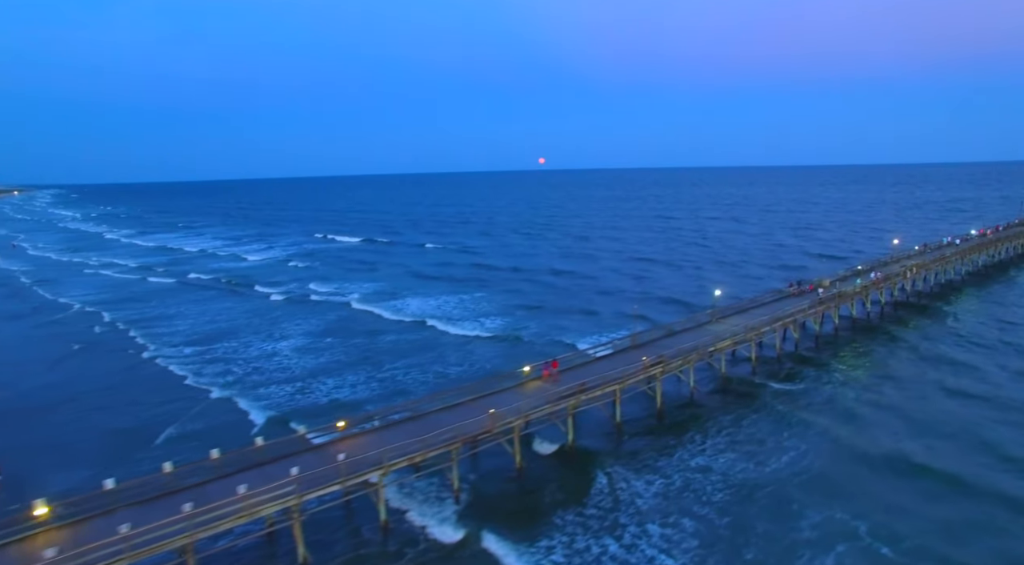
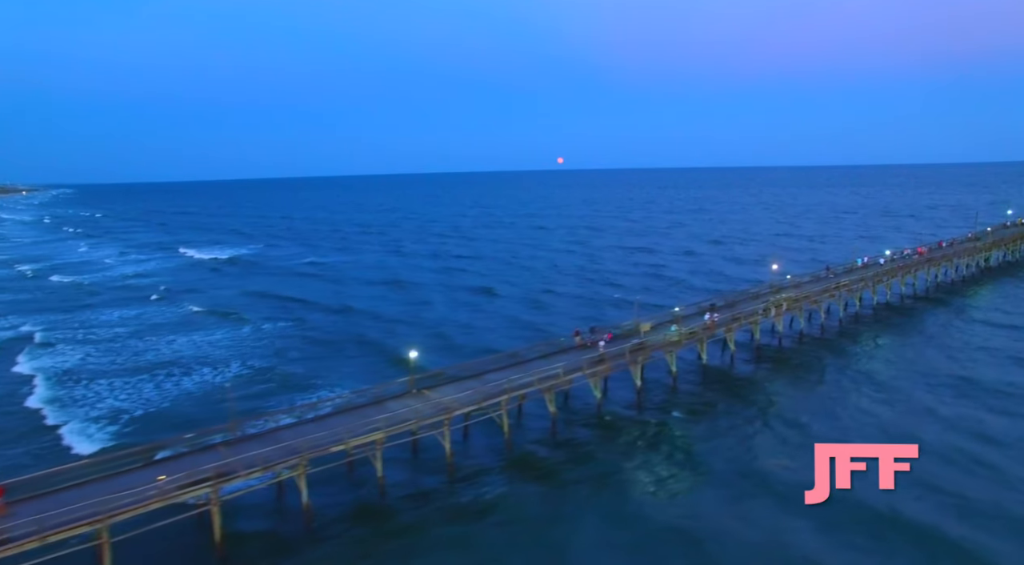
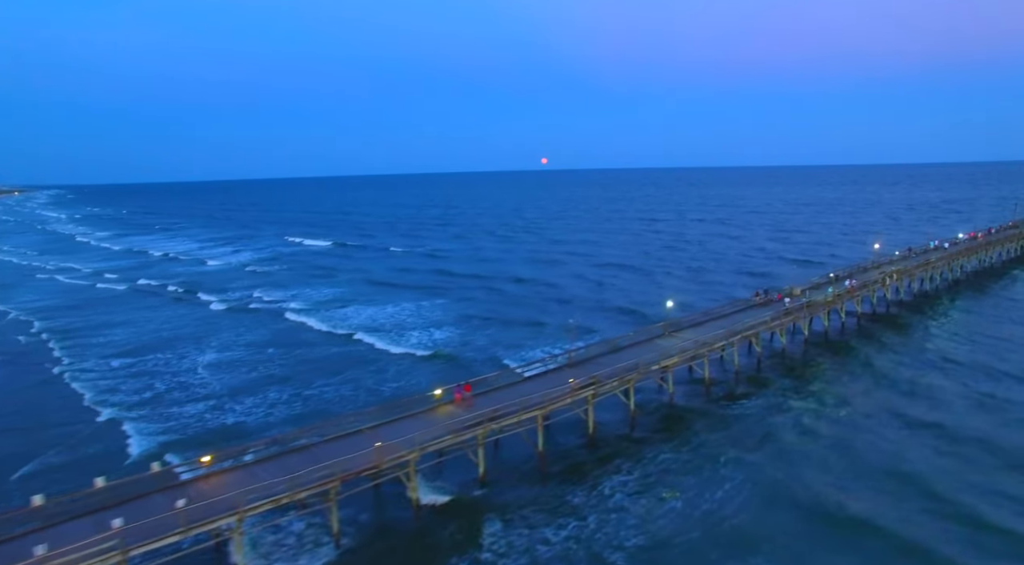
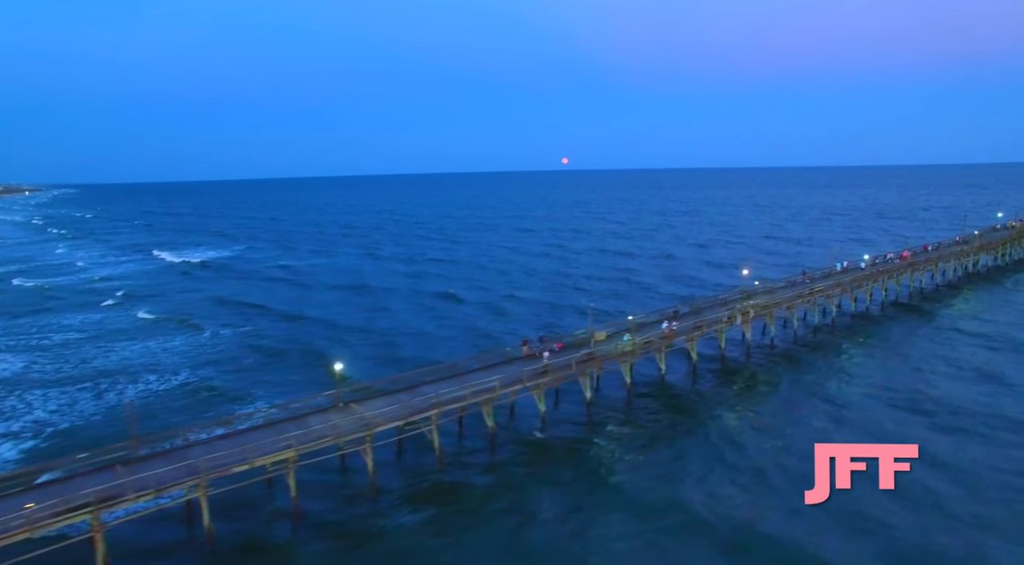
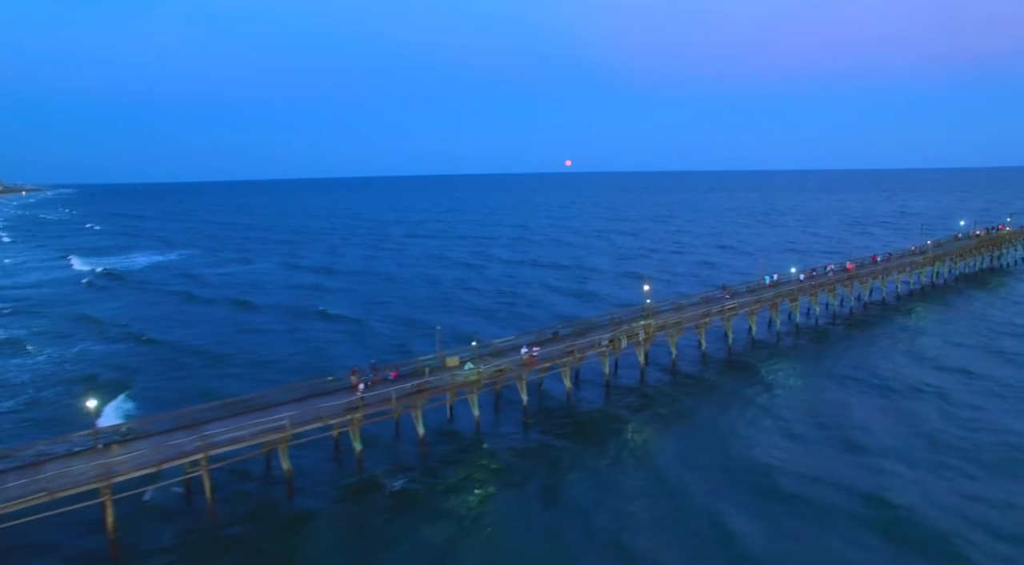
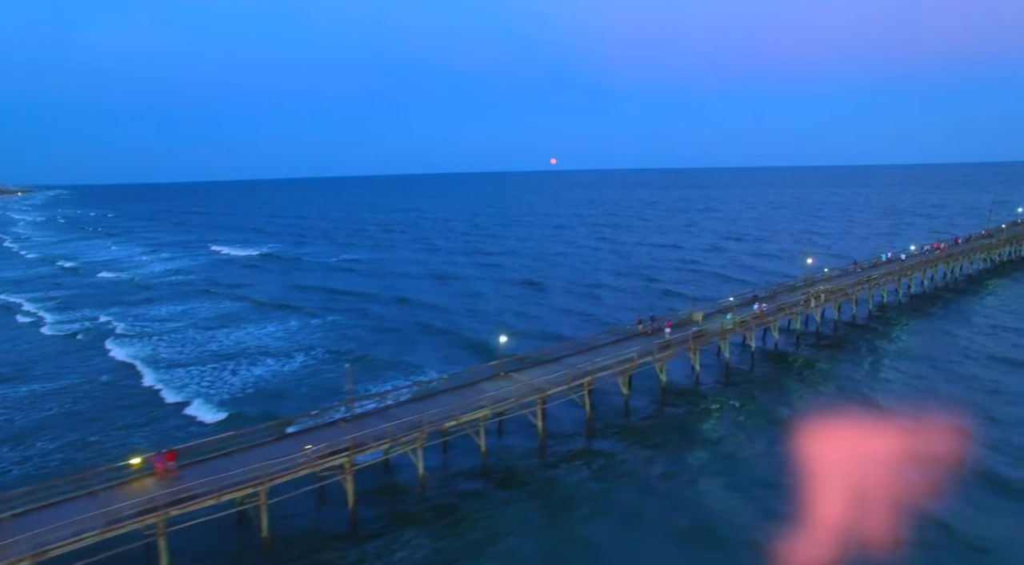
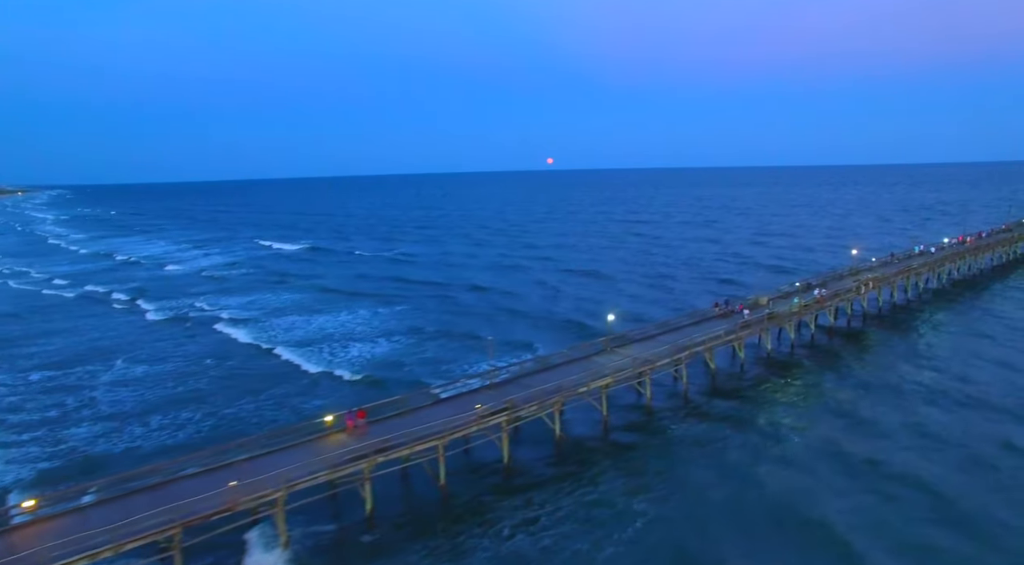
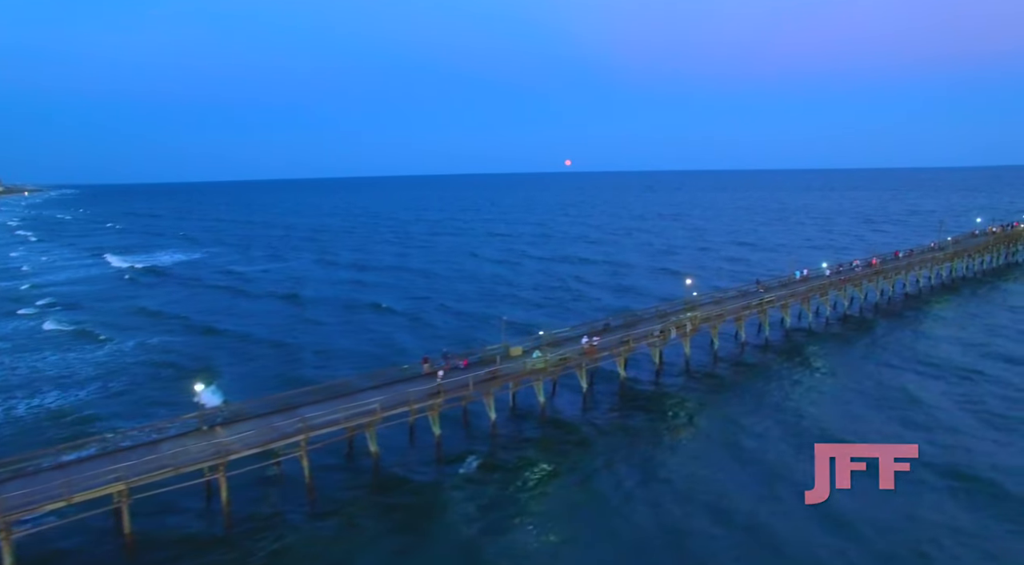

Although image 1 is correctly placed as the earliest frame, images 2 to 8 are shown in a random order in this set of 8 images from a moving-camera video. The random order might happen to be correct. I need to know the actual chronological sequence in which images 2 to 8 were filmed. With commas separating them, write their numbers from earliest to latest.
3, 7, 6, 2, 4, 8, 5
